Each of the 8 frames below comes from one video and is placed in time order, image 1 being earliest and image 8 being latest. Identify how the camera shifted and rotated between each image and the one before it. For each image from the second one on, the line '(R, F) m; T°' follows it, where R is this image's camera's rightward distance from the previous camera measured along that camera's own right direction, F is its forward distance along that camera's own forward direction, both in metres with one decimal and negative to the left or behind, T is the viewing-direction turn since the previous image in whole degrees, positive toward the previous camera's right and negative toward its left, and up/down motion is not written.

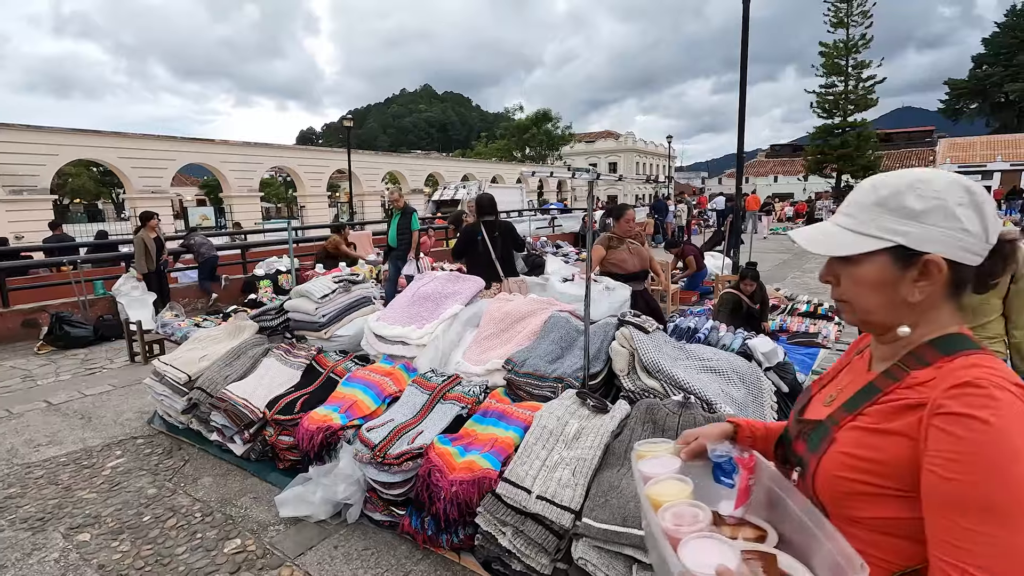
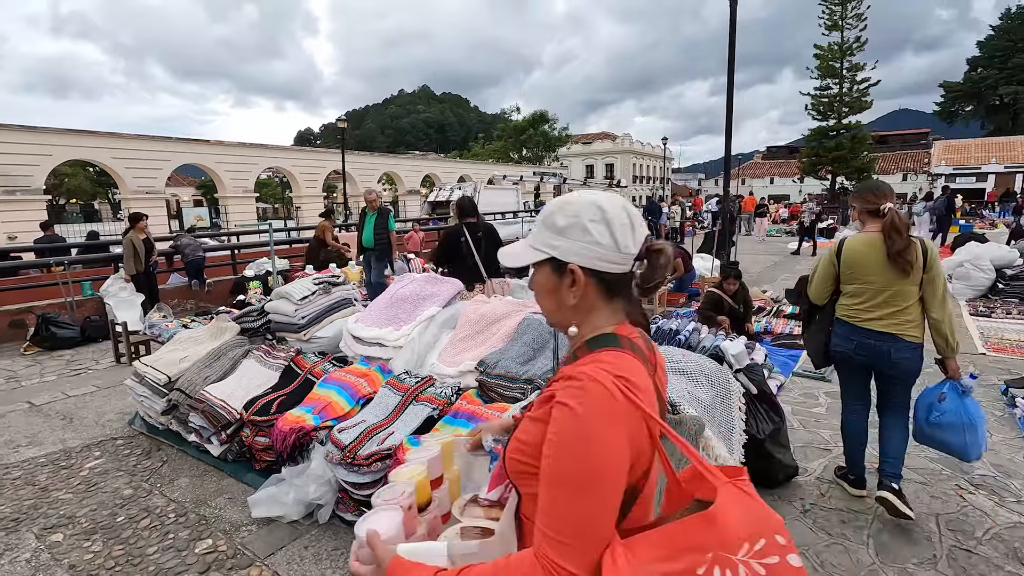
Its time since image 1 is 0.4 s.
(+0.1, 0.0) m; 0°
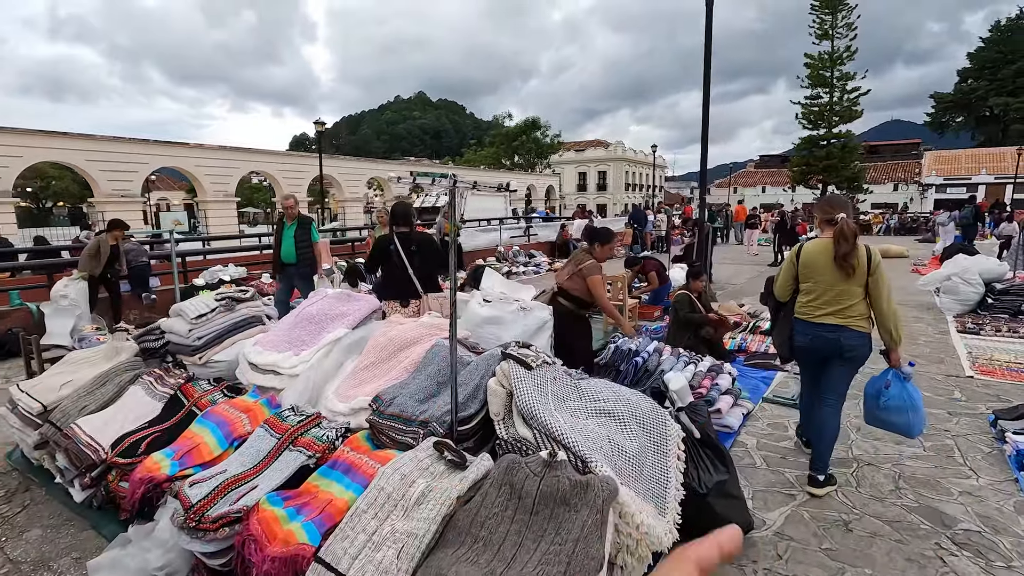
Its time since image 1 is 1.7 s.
(+0.5, +0.5) m; +1°
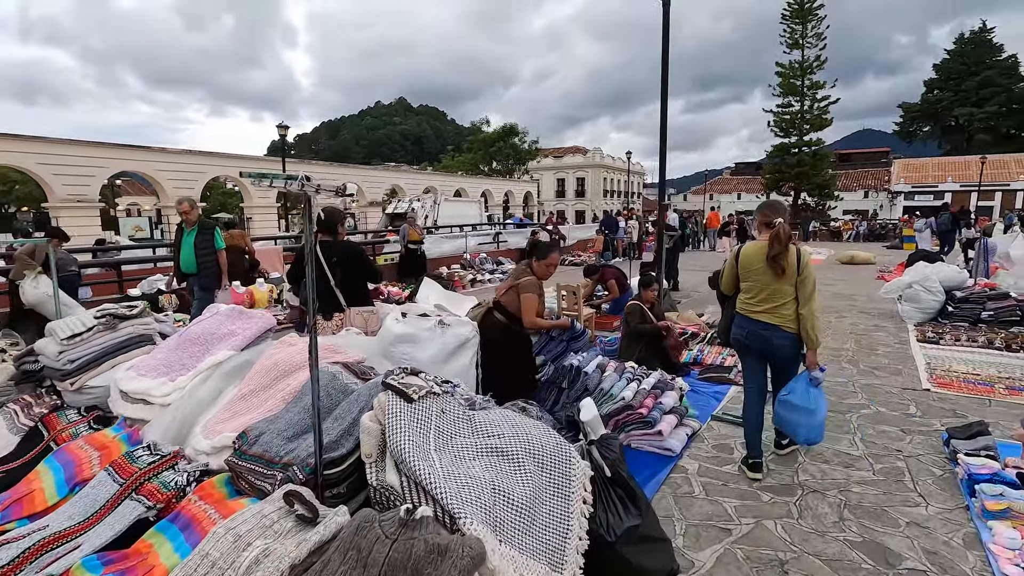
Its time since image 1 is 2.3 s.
(+0.4, +0.3) m; +2°
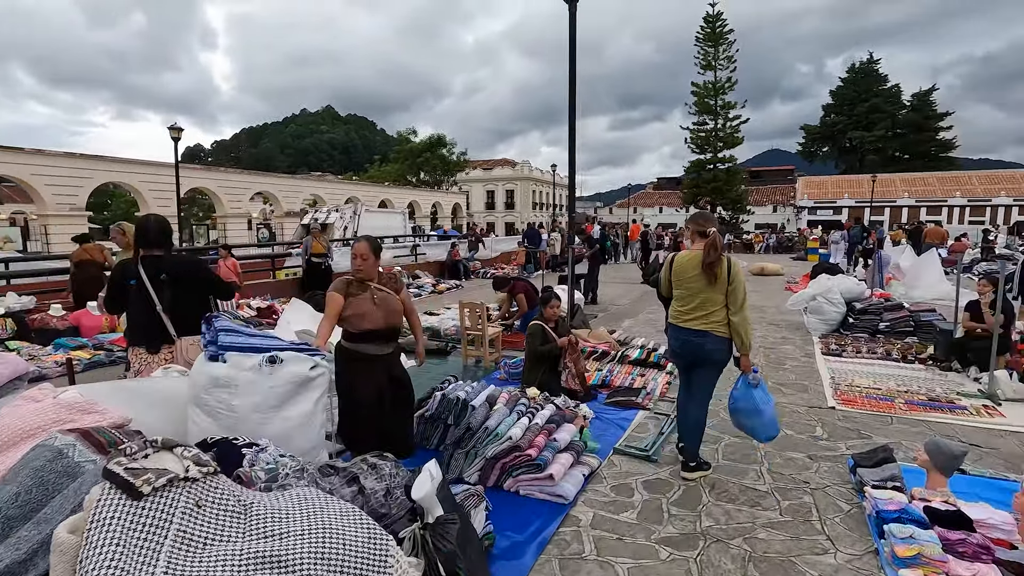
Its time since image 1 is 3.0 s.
(+0.4, +0.5) m; +7°
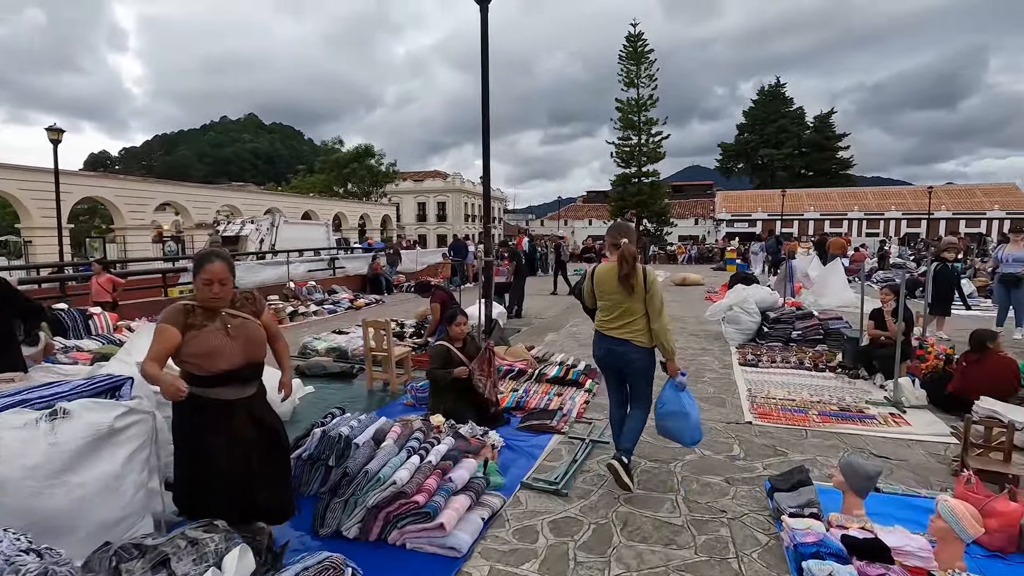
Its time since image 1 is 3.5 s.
(+0.3, +0.4) m; +7°
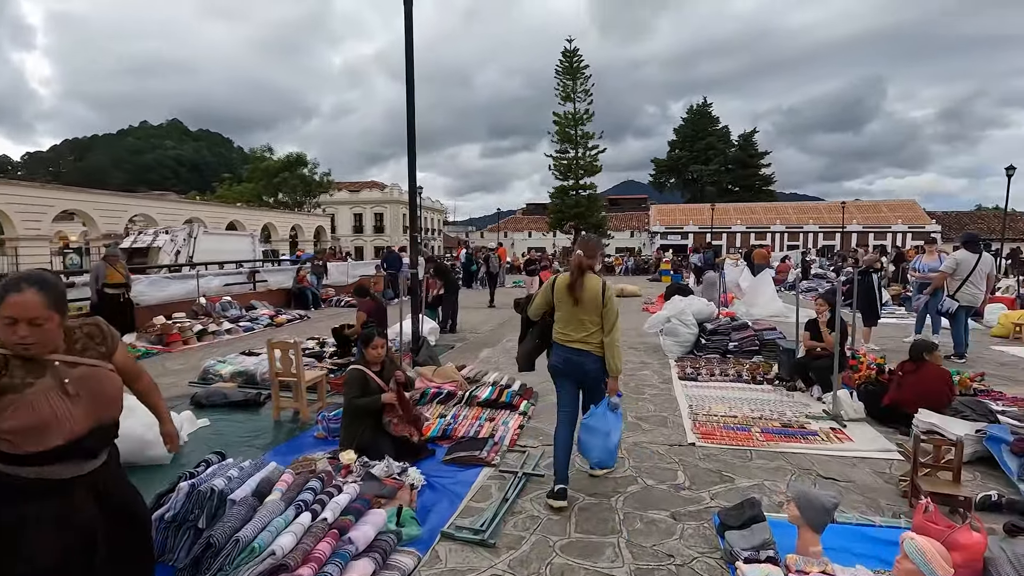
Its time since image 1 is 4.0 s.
(+0.1, +0.5) m; +6°
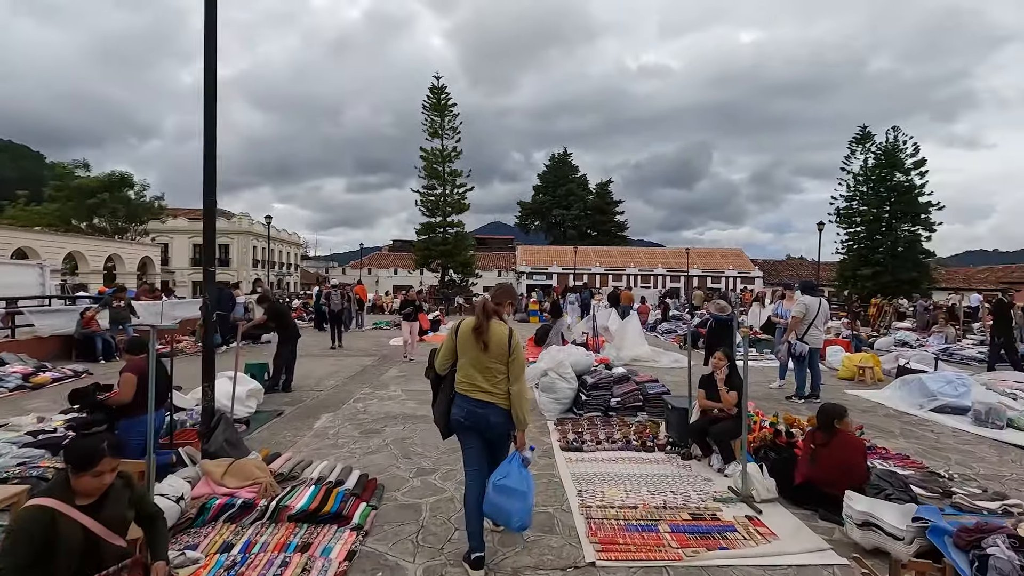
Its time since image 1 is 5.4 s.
(+0.2, +1.4) m; +14°
